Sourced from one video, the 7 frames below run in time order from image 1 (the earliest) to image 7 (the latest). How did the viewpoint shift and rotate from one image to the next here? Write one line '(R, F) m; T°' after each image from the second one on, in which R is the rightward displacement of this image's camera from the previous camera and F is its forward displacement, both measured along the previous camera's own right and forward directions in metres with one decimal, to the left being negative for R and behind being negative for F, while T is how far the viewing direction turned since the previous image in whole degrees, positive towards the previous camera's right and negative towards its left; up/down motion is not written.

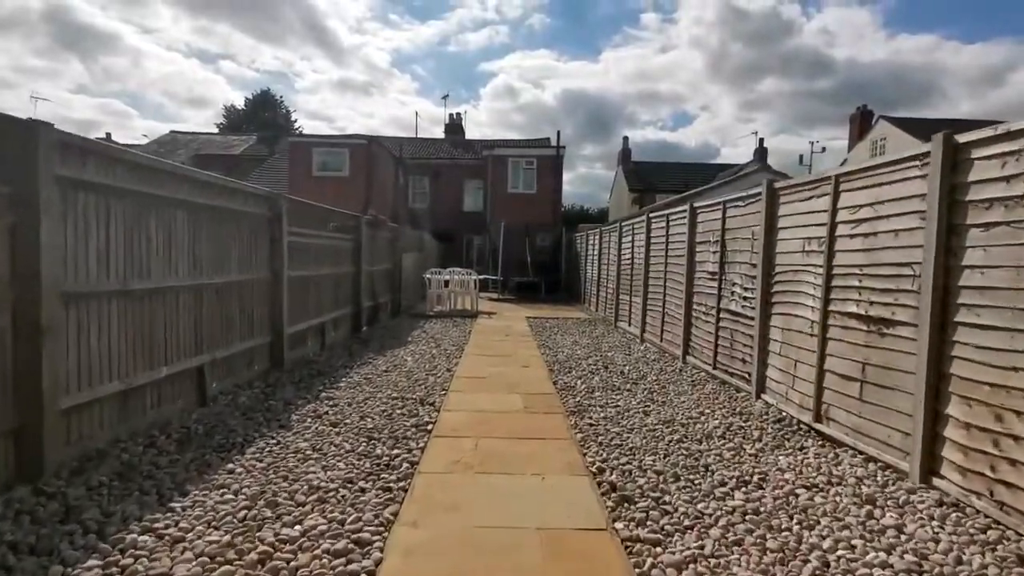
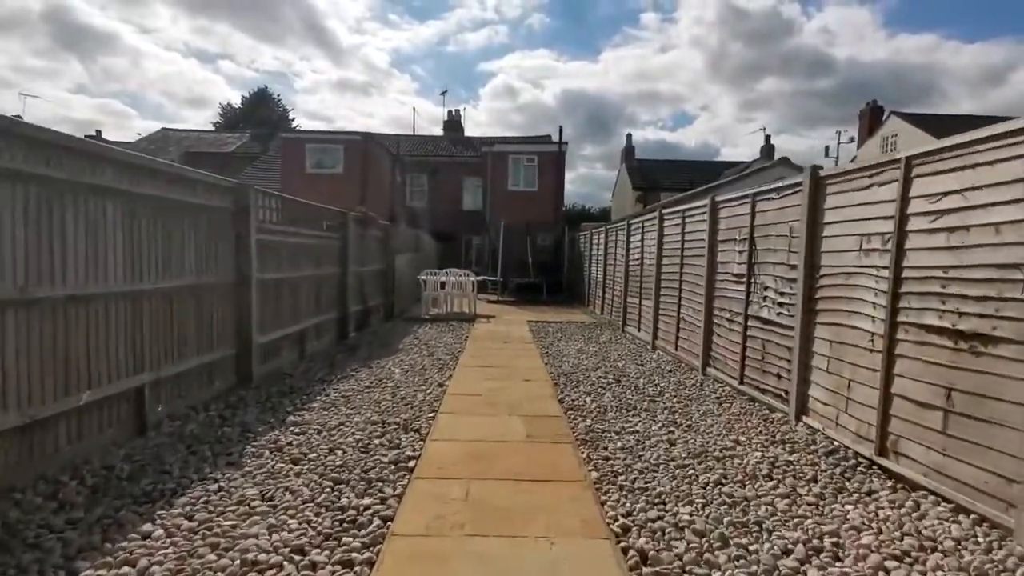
(0.0, +0.8) m; 0°
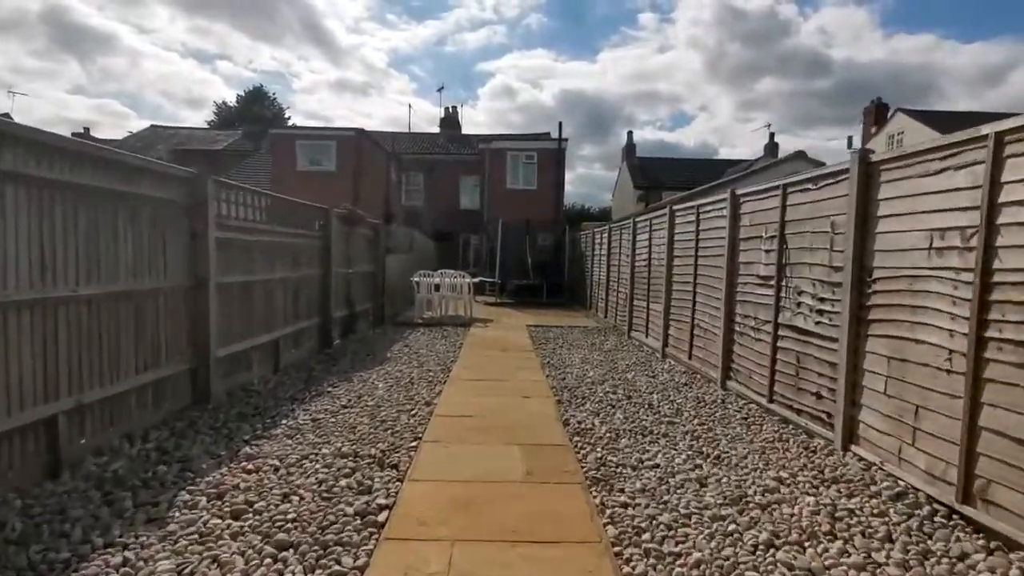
(0.0, +0.7) m; 0°
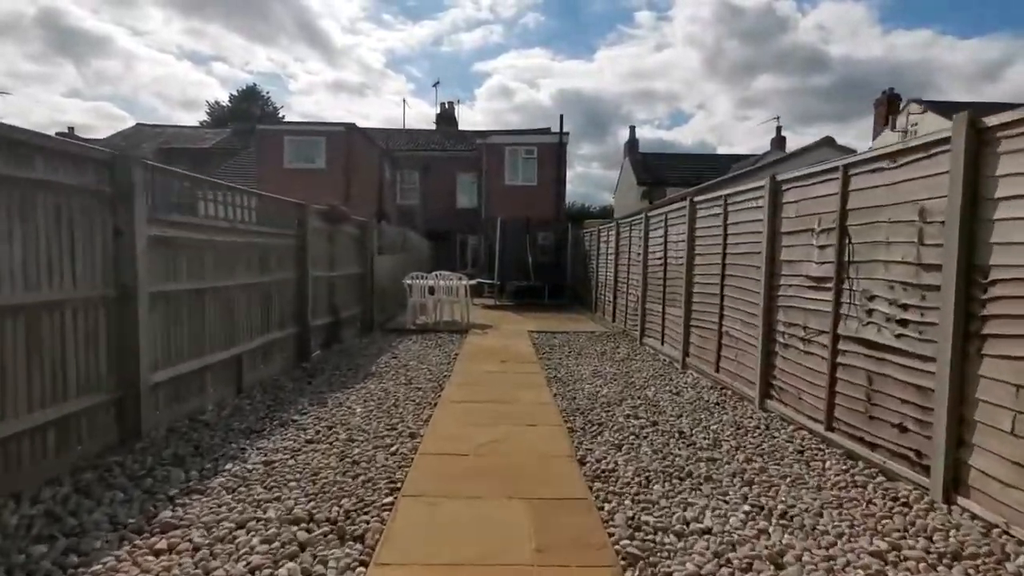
(0.0, +0.9) m; 0°
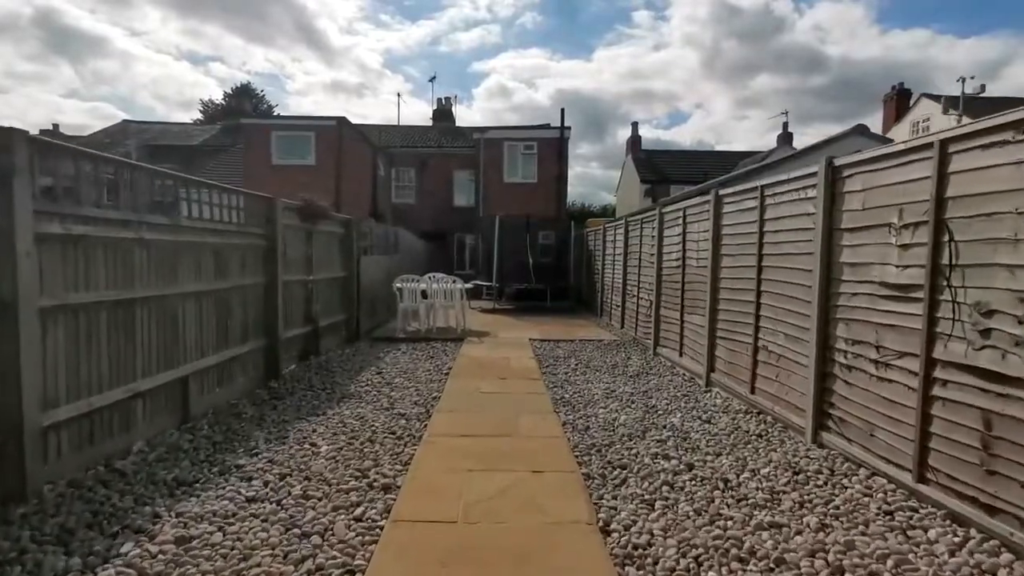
(0.0, +0.9) m; 0°
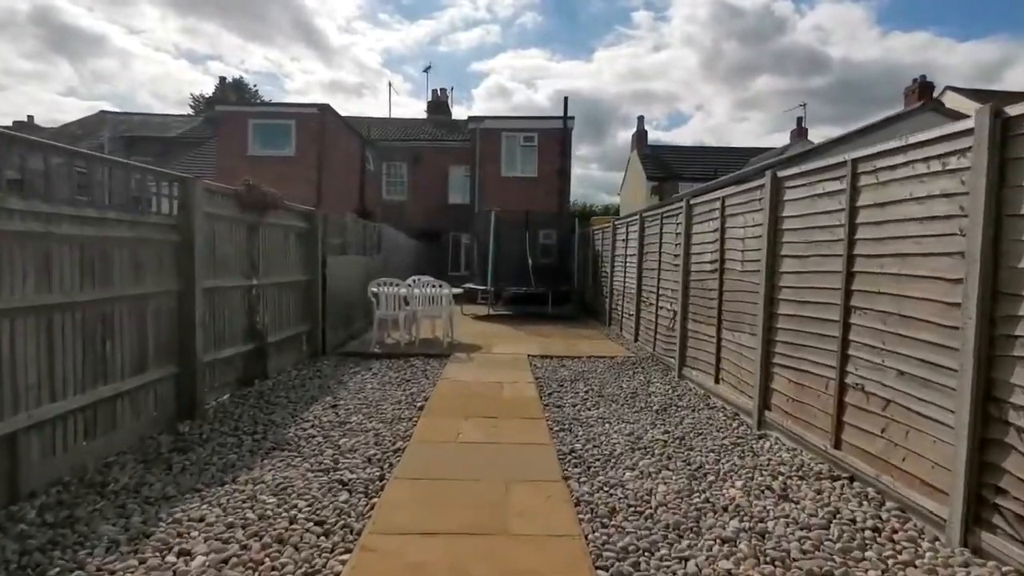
(+0.1, +1.5) m; 0°
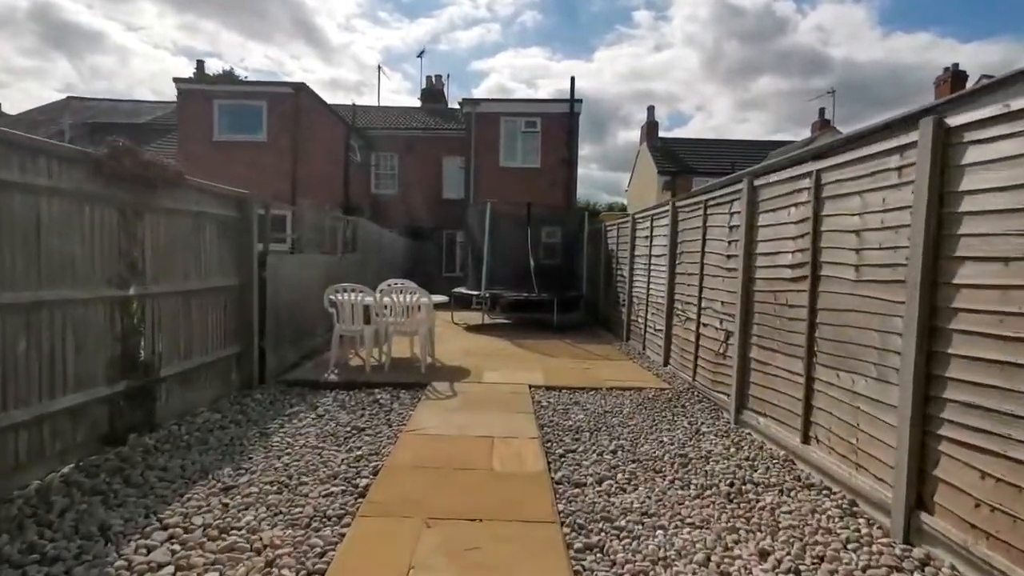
(0.0, +1.9) m; 0°
